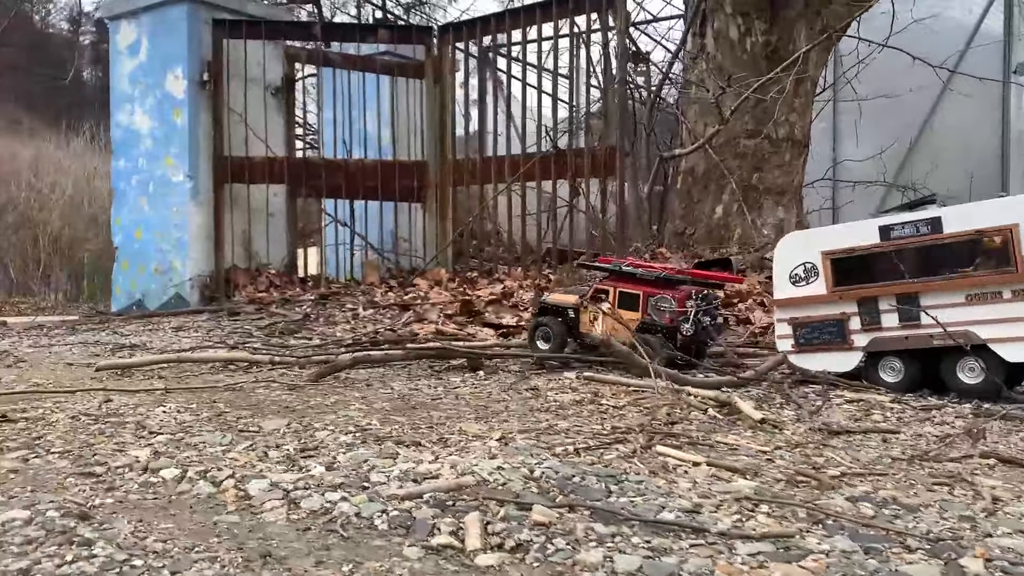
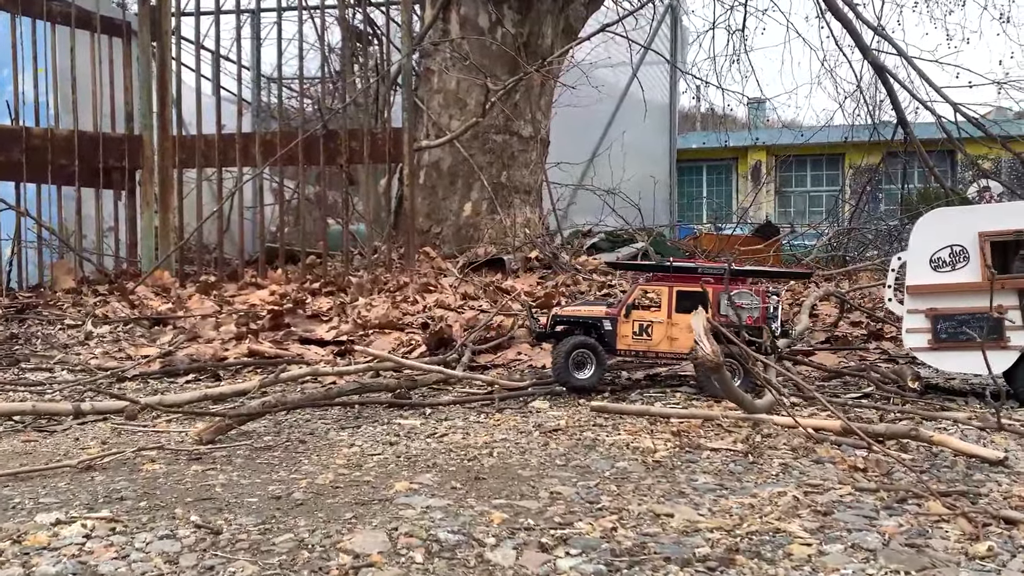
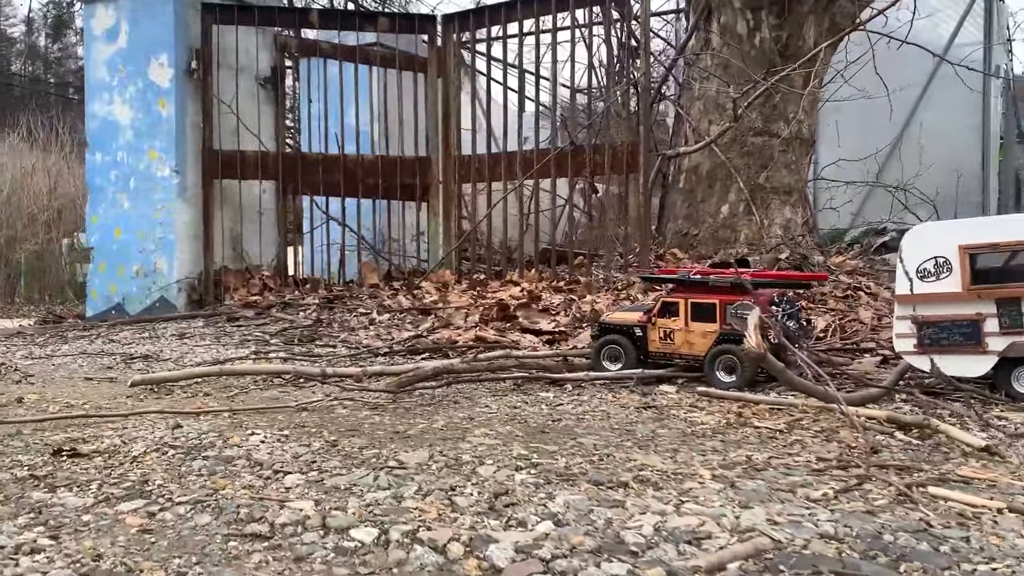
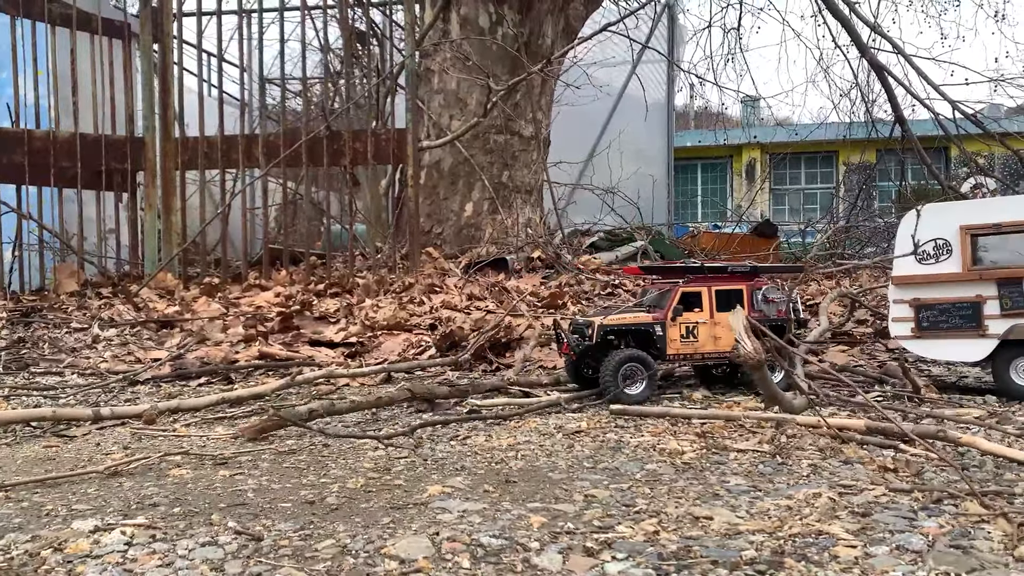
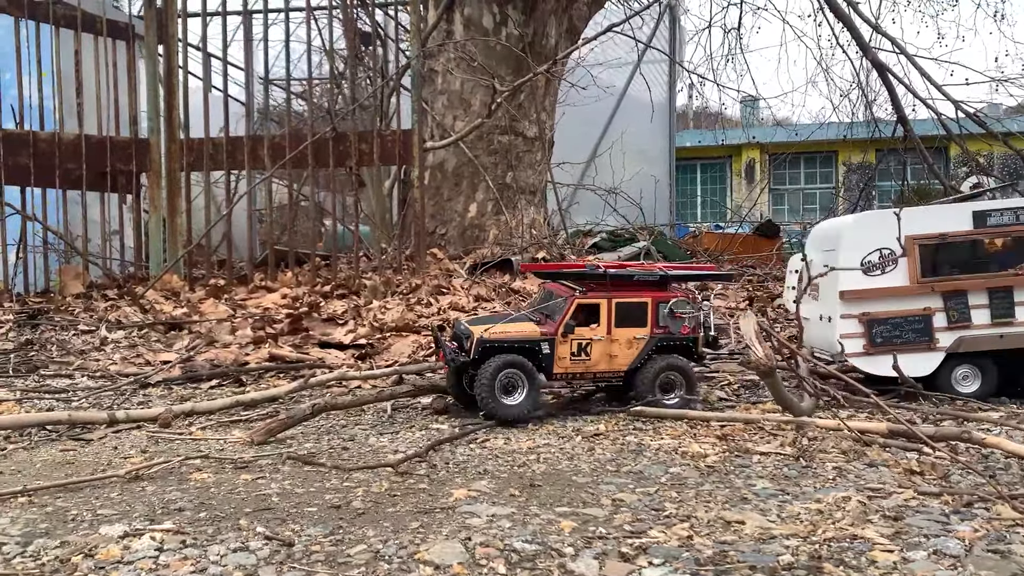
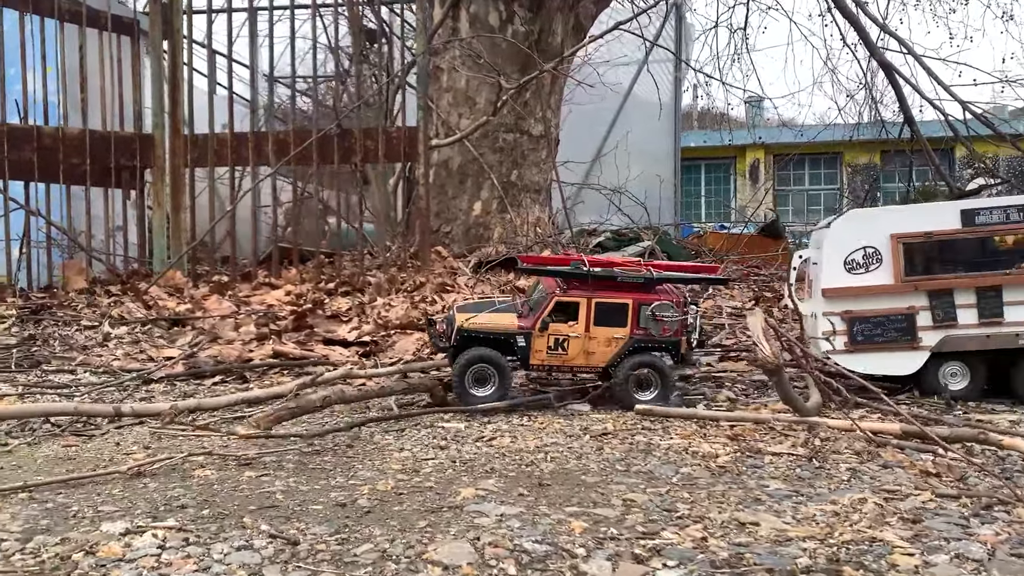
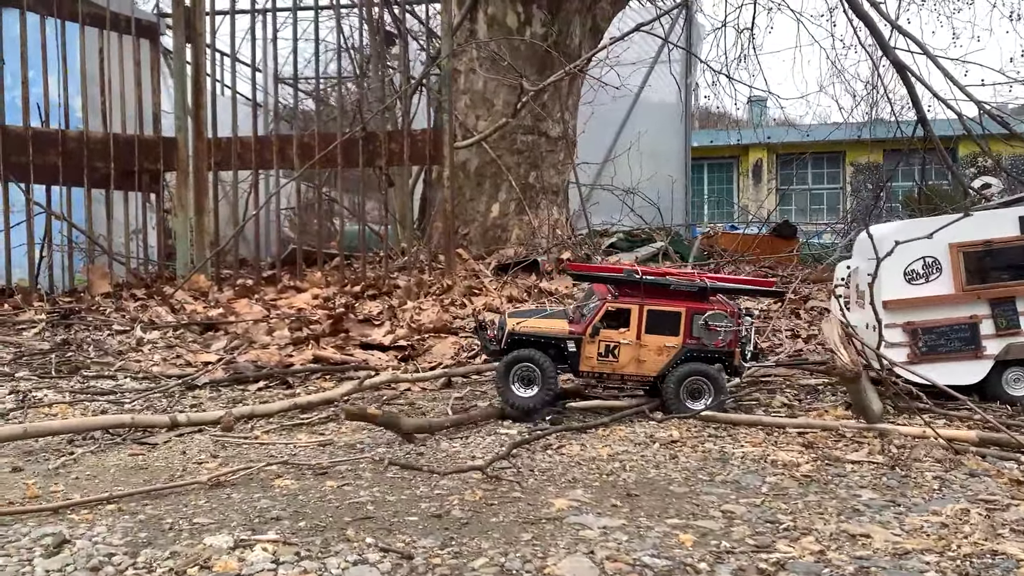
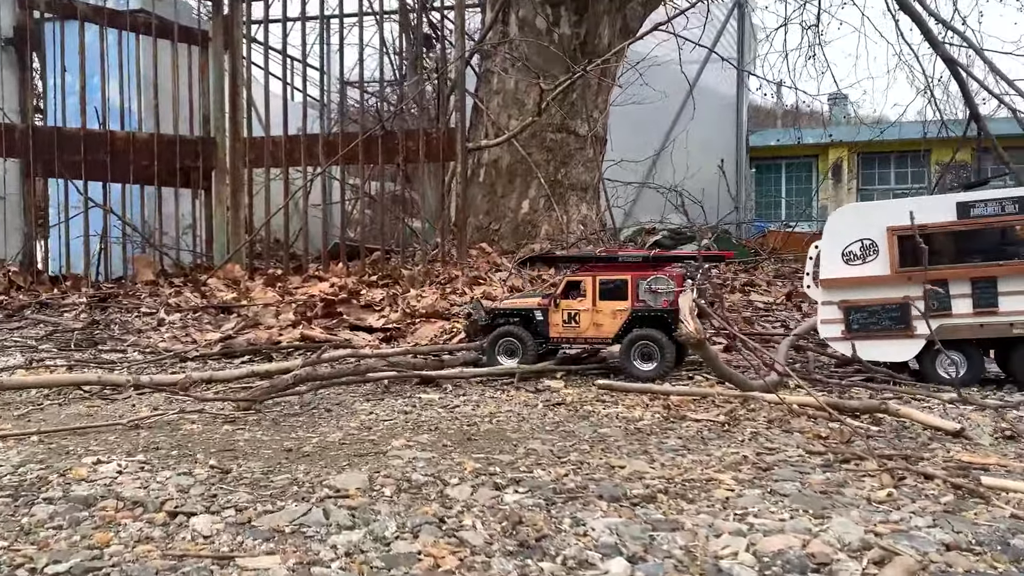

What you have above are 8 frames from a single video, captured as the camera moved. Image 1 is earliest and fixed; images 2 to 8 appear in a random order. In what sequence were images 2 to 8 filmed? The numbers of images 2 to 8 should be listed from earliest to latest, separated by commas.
3, 8, 2, 6, 7, 4, 5
